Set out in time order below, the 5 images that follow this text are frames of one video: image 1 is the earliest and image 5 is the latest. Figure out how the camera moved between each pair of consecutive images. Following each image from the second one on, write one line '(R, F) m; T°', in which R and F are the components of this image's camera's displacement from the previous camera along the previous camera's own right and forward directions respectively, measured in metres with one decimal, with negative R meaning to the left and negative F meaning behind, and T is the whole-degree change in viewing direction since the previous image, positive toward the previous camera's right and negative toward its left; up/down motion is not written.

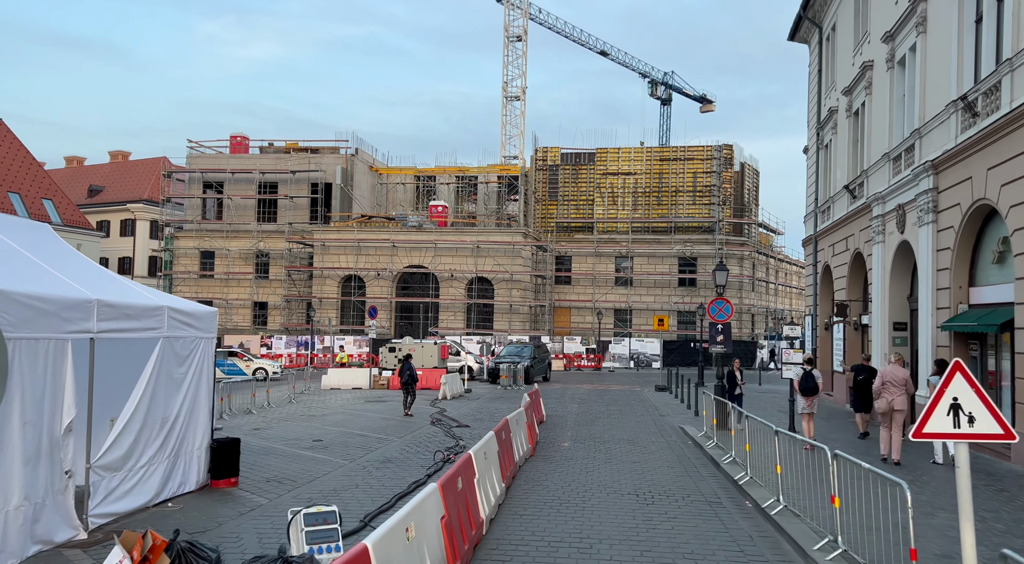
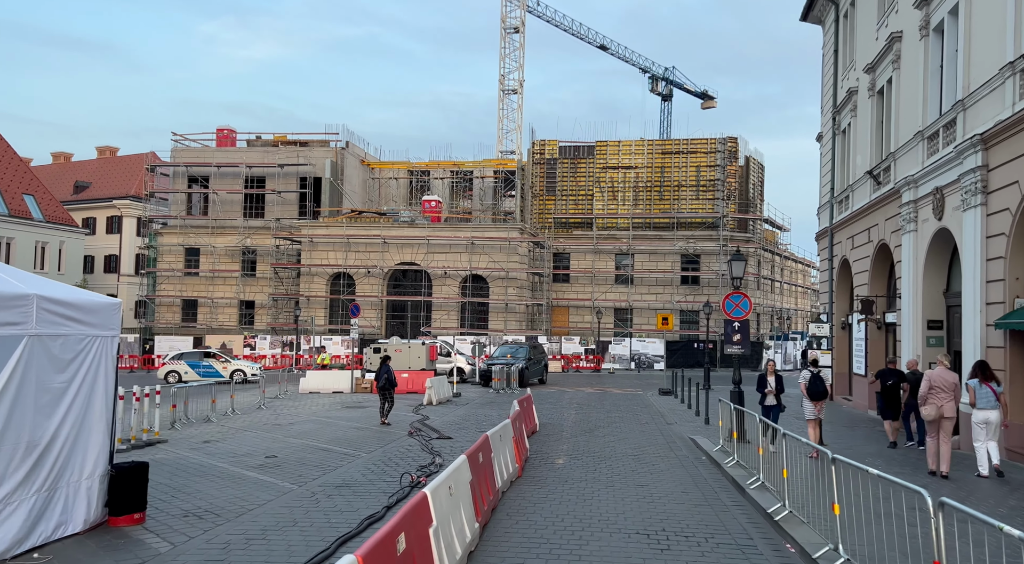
(+0.2, +2.3) m; 0°
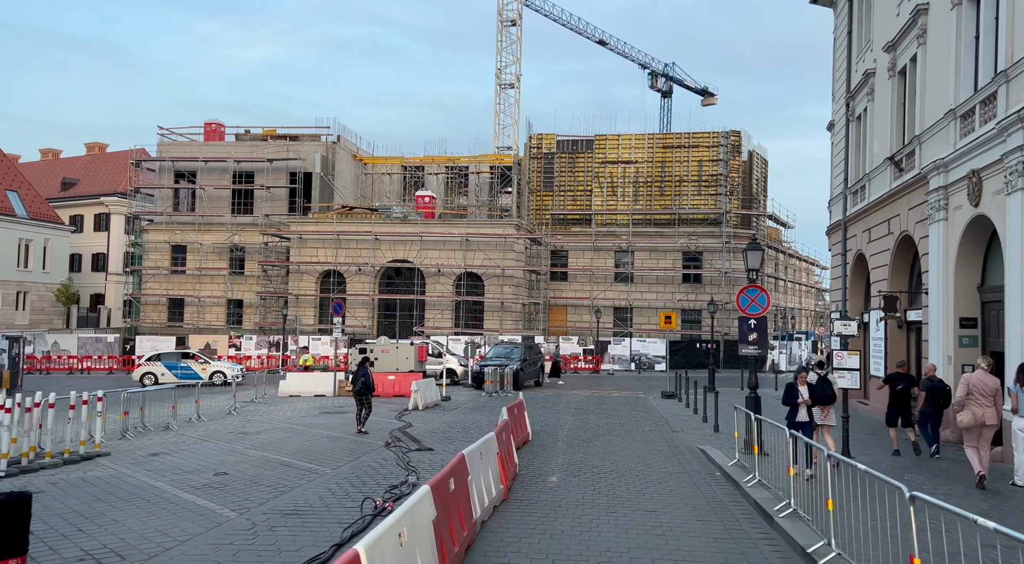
(+0.2, +1.8) m; 0°
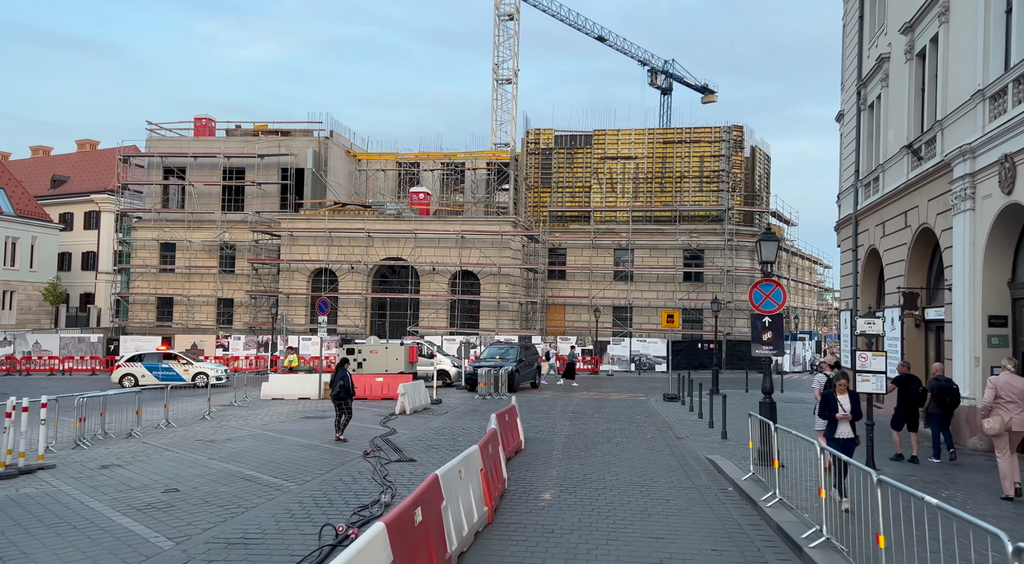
(+0.1, +1.4) m; 0°
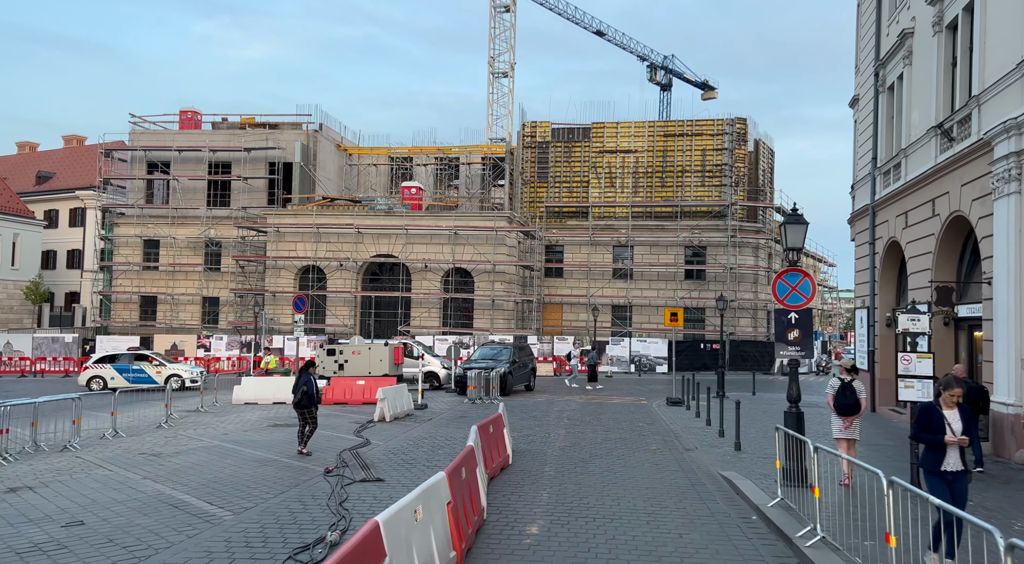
(+0.2, +1.9) m; 0°
